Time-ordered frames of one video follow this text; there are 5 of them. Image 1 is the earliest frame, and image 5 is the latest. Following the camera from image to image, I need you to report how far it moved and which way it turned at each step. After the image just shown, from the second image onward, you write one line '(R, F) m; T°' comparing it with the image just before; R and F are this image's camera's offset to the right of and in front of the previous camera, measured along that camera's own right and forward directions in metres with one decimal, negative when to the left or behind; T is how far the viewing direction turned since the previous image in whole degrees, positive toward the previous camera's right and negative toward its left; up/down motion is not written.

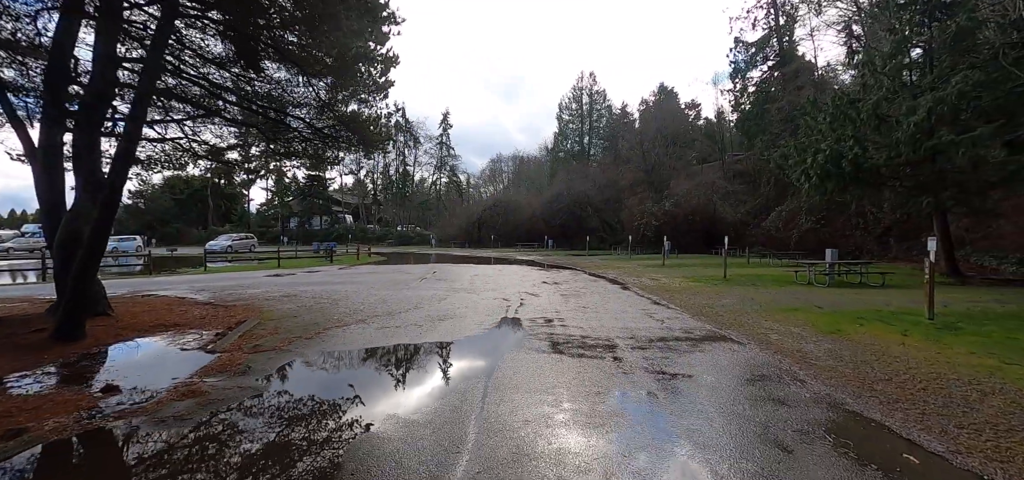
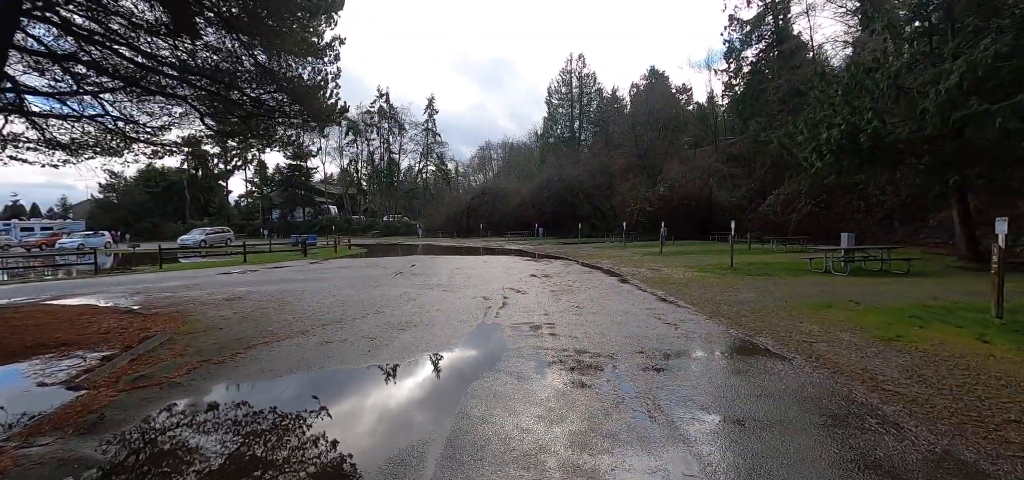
(+0.2, +1.5) m; +1°
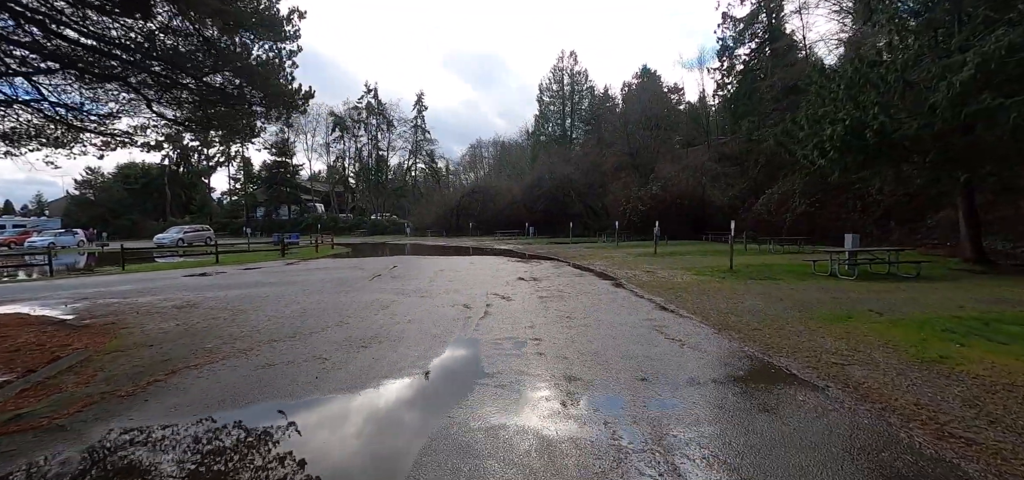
(+0.1, +0.9) m; +1°
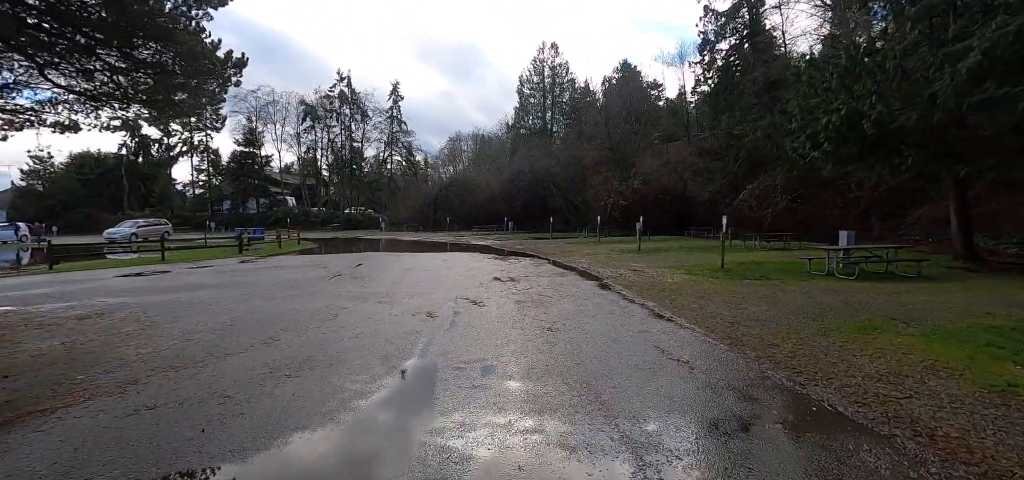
(+0.1, +1.1) m; +3°
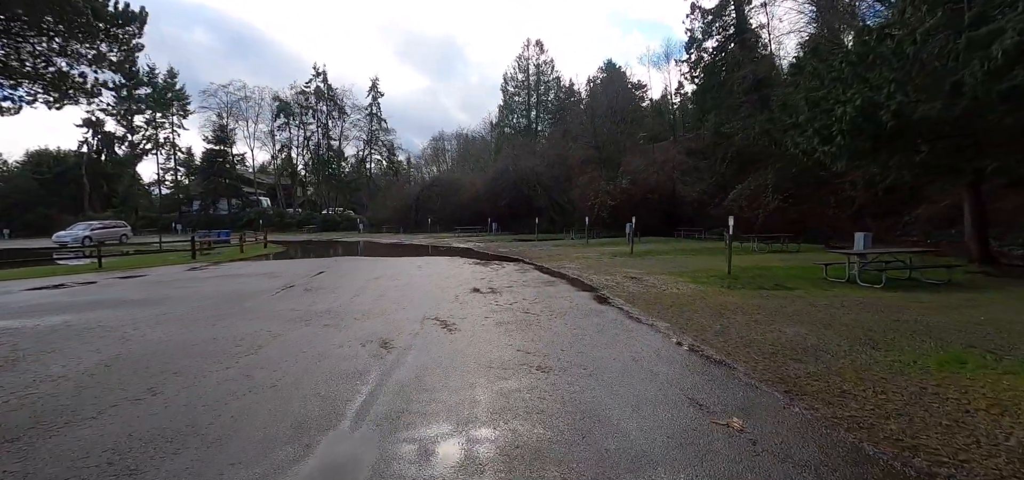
(+0.1, +1.5) m; +2°
